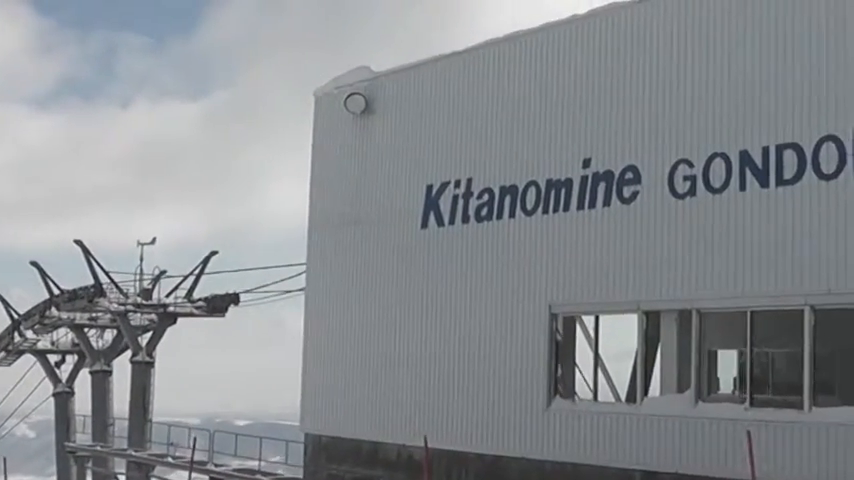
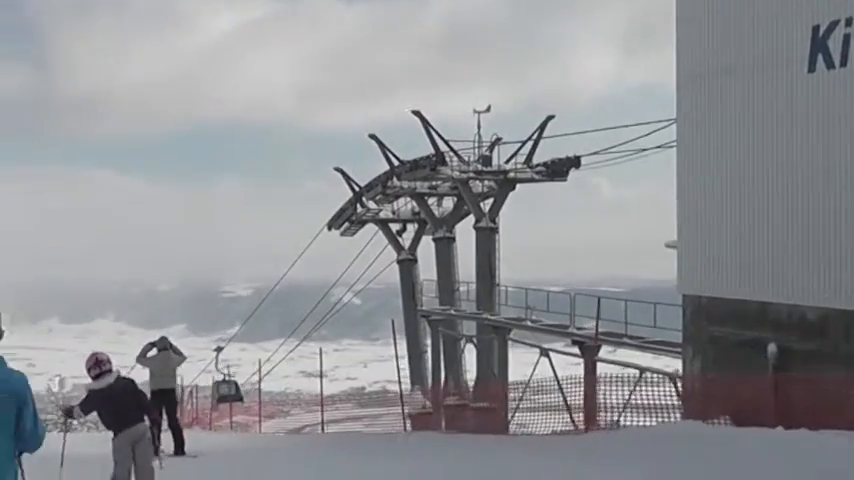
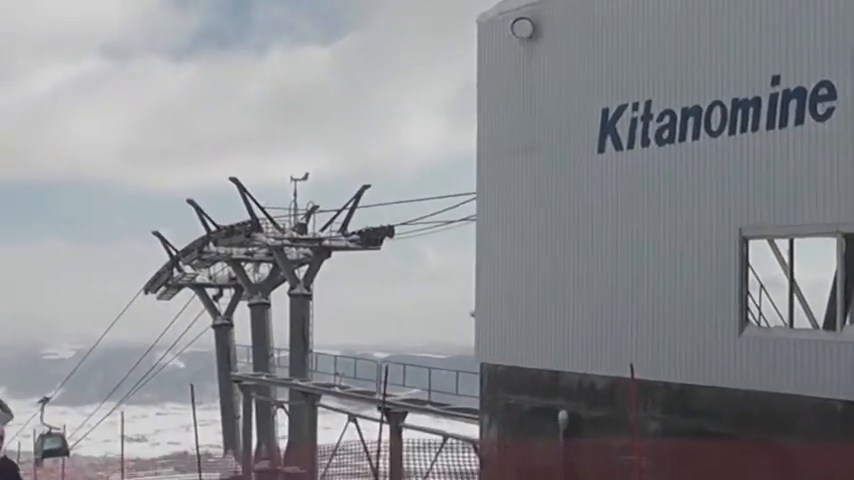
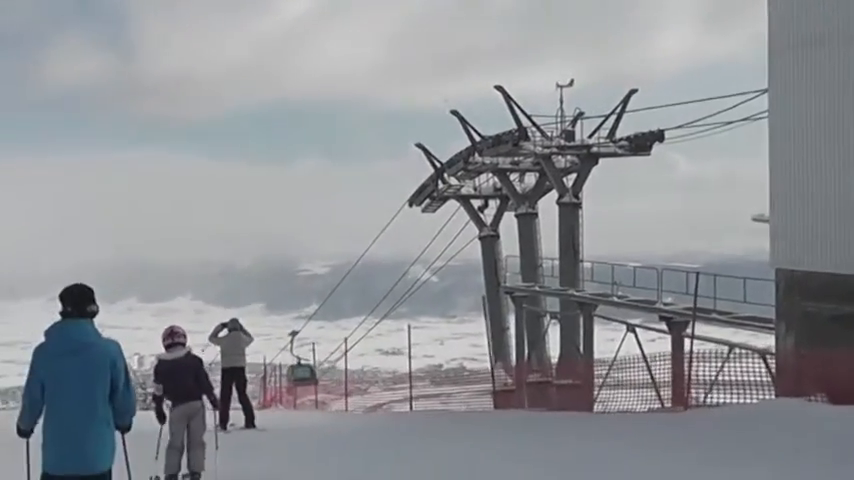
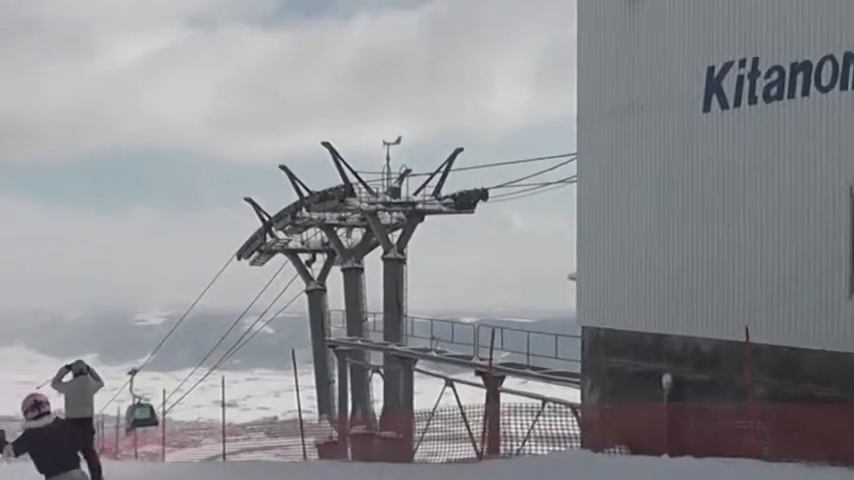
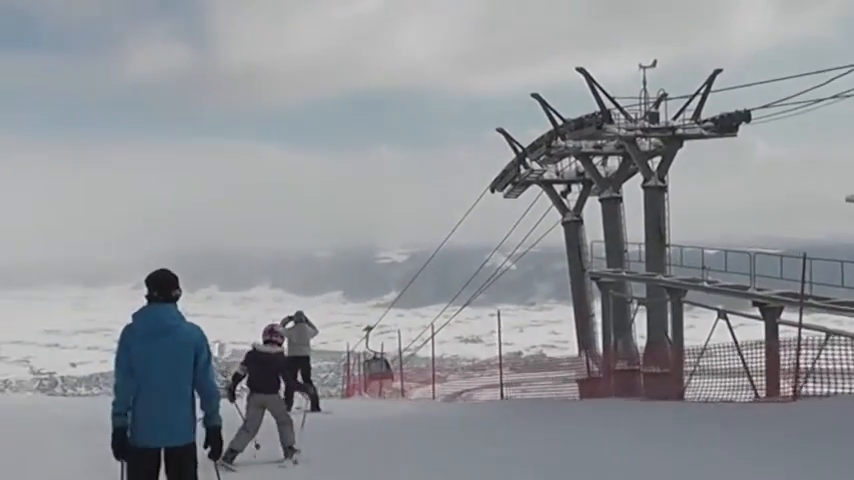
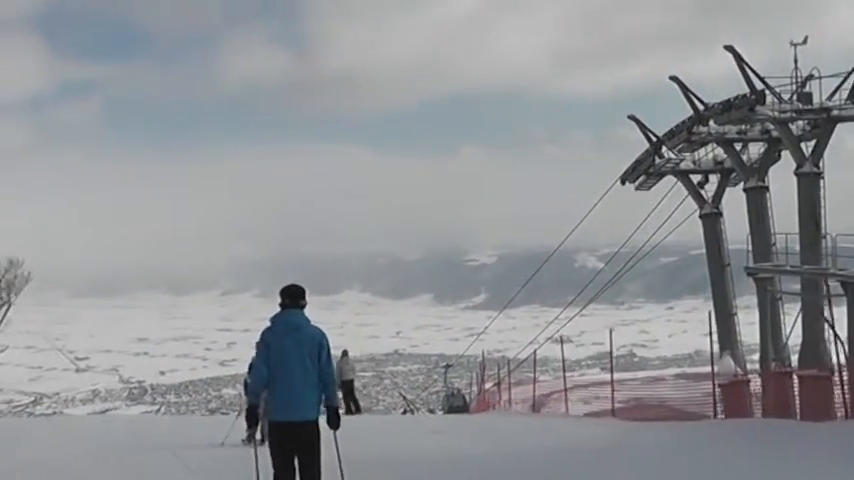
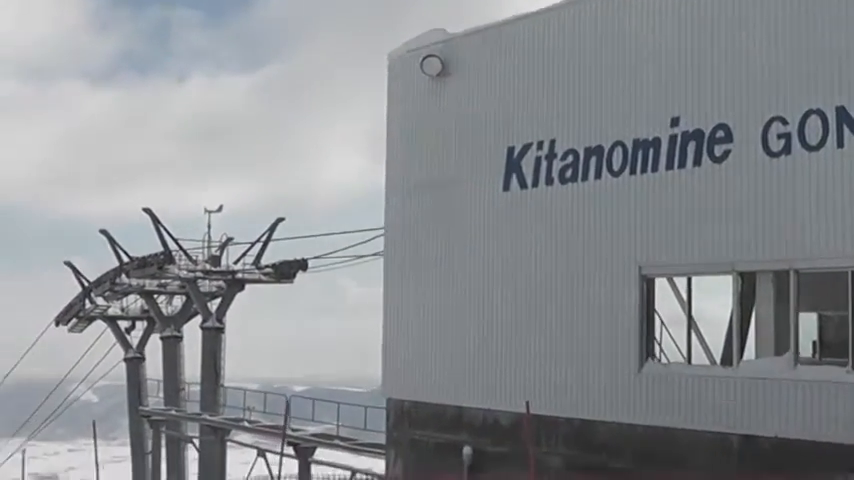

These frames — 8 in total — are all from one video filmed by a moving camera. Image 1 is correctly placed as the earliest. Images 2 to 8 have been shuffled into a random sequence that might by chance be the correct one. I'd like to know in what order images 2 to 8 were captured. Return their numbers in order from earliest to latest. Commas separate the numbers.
8, 3, 5, 2, 4, 6, 7
